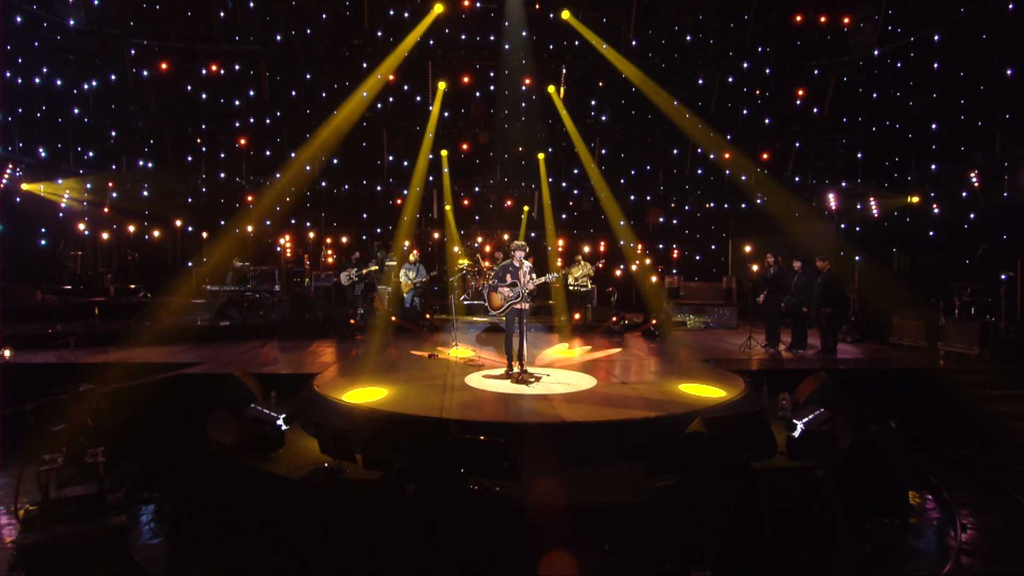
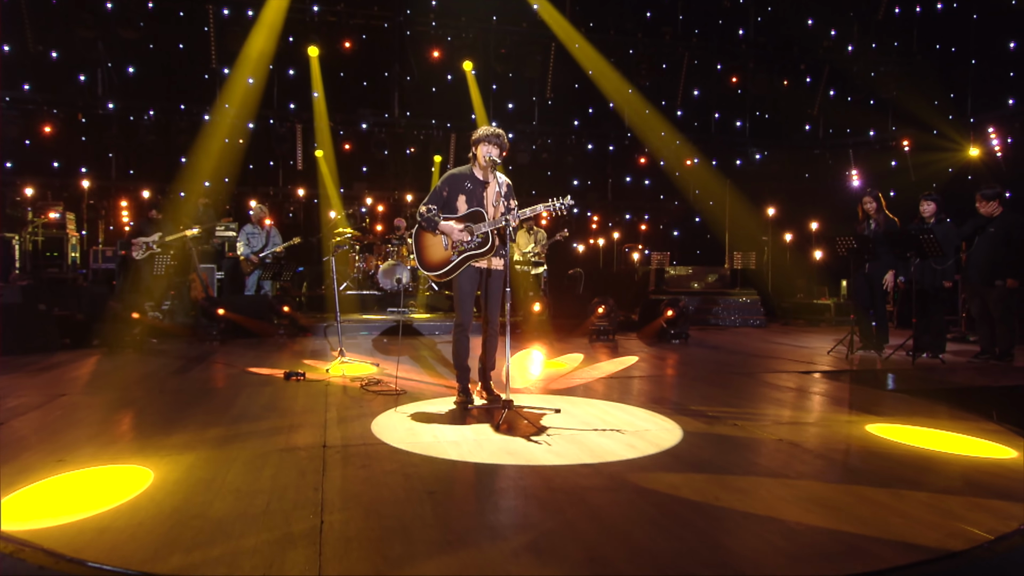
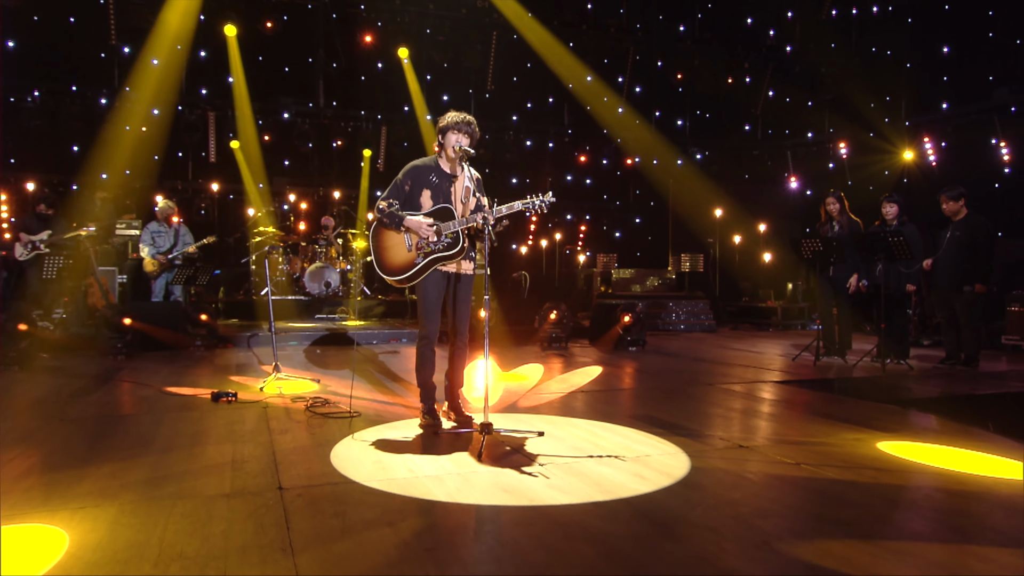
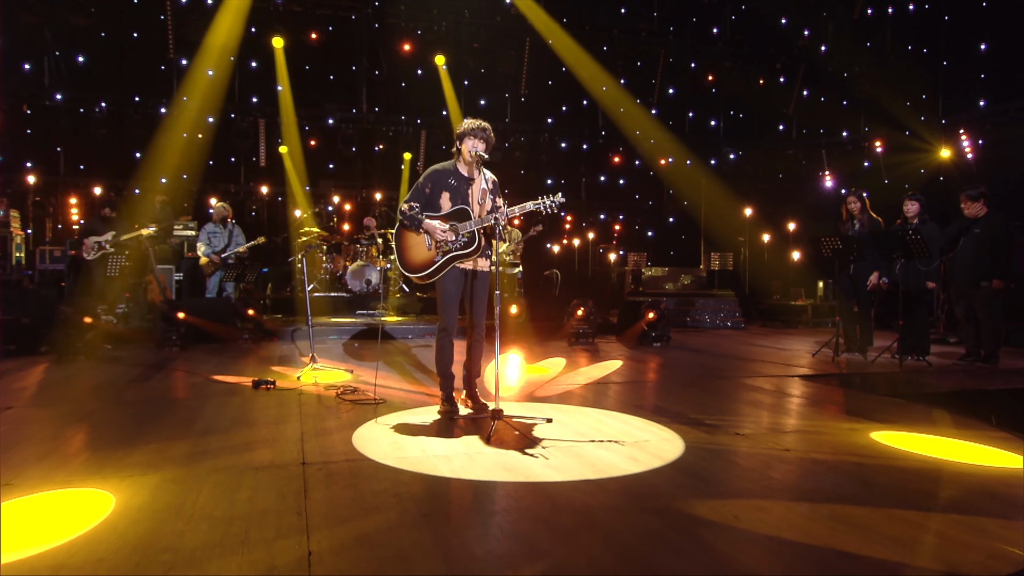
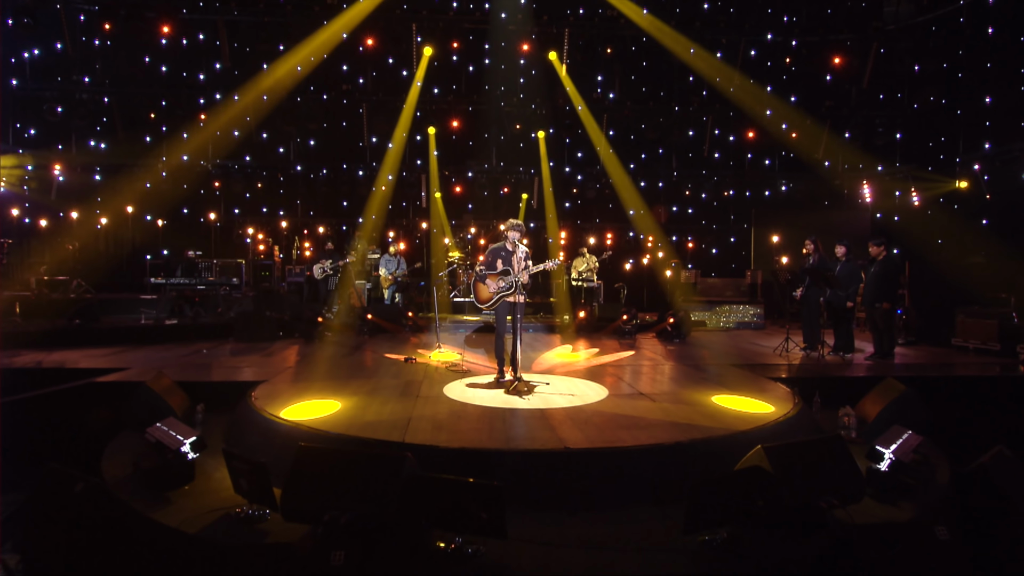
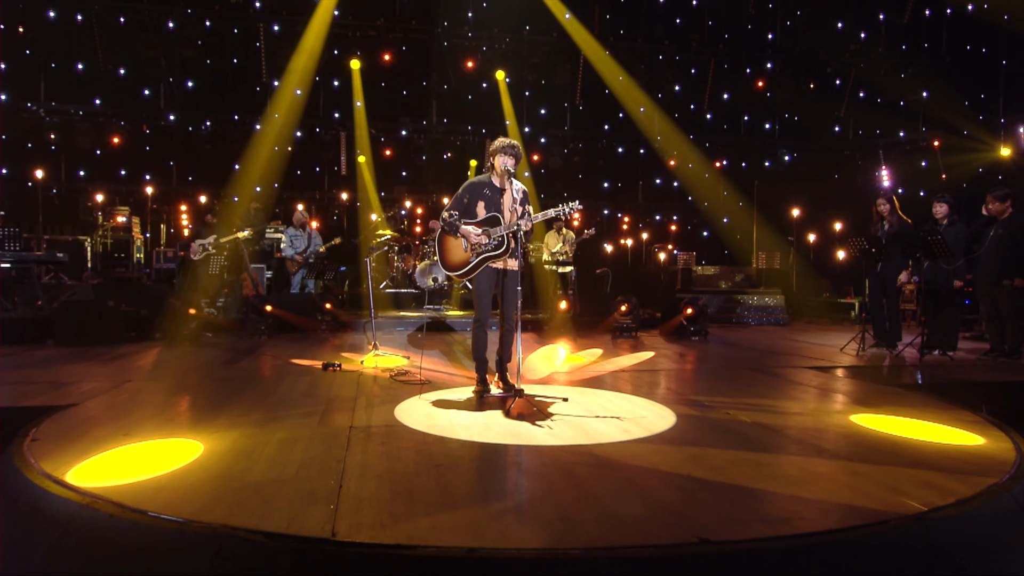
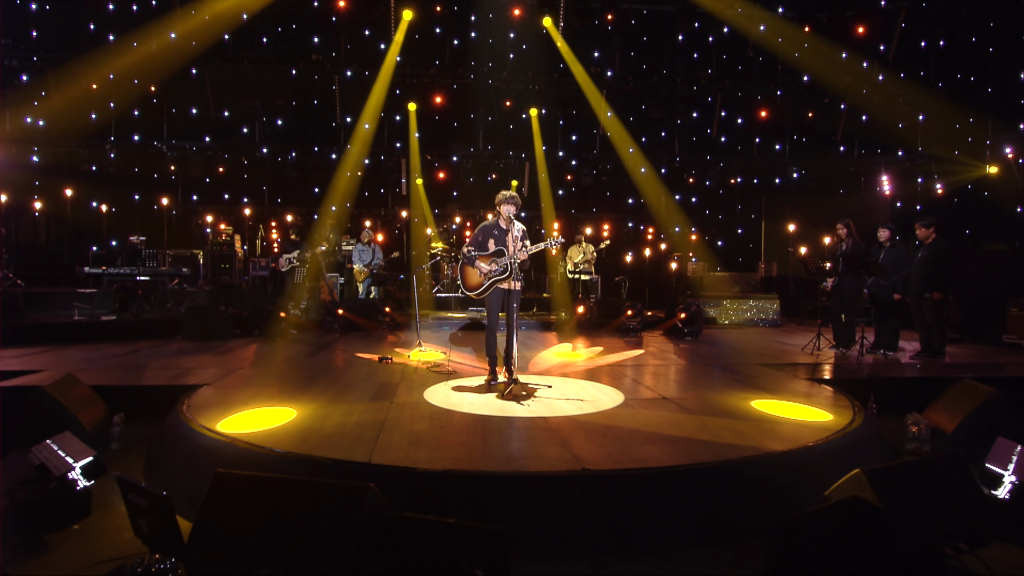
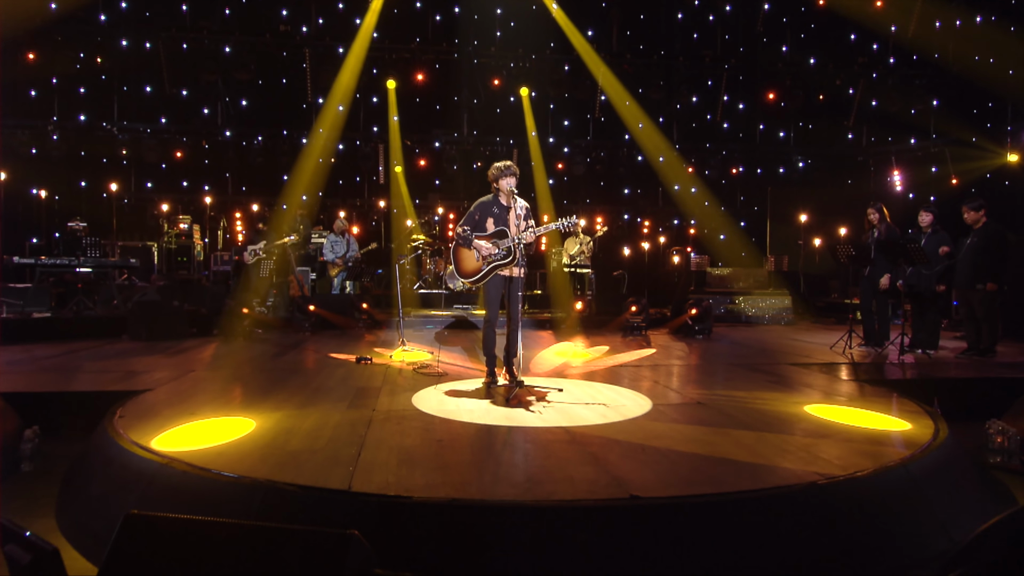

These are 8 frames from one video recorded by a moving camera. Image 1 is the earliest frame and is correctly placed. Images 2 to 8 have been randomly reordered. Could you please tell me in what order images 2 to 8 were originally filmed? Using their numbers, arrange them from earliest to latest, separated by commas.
5, 7, 8, 6, 2, 4, 3
